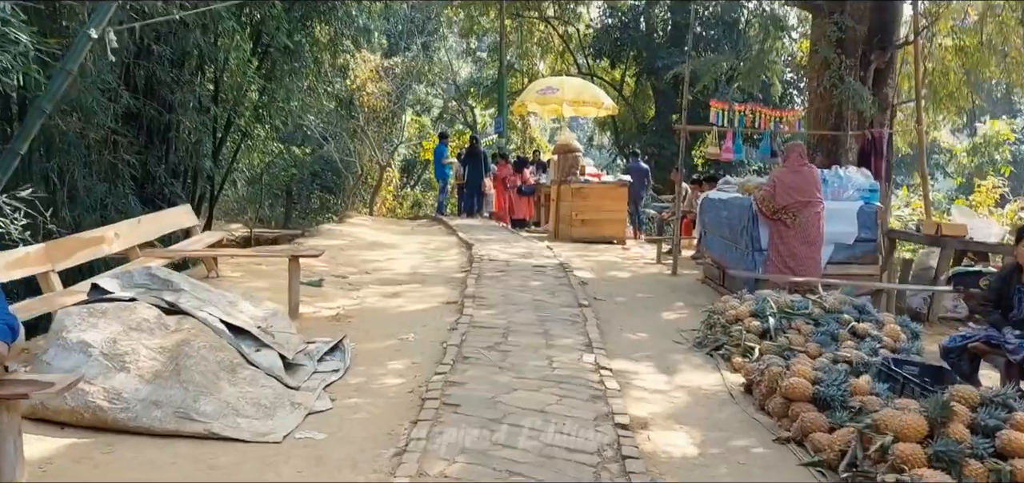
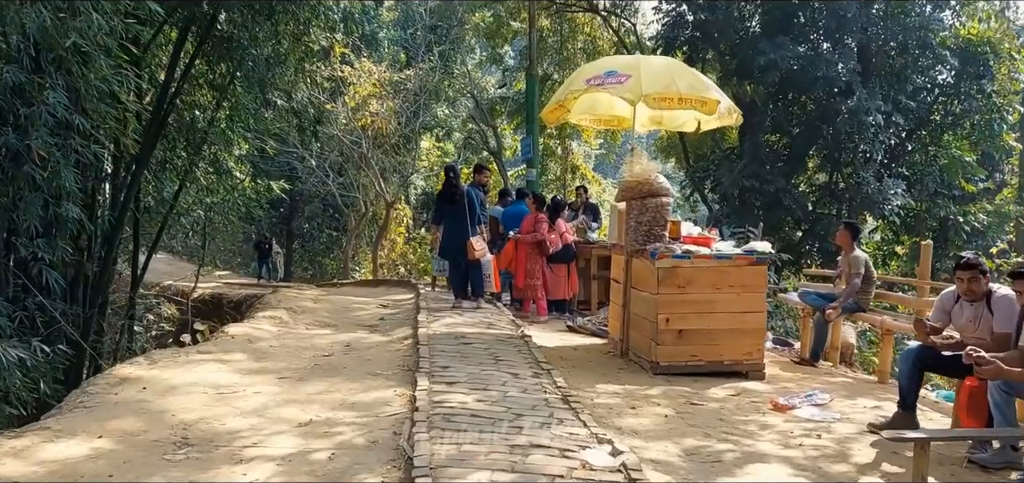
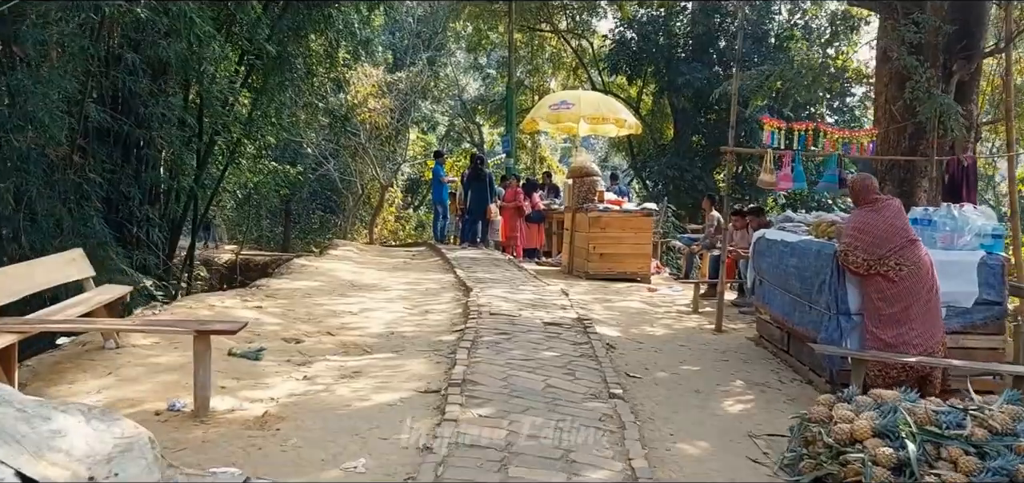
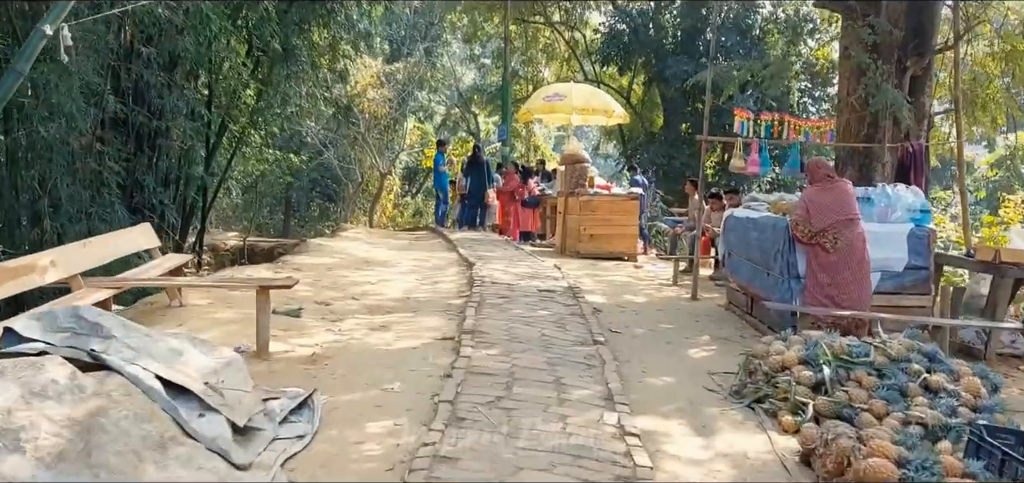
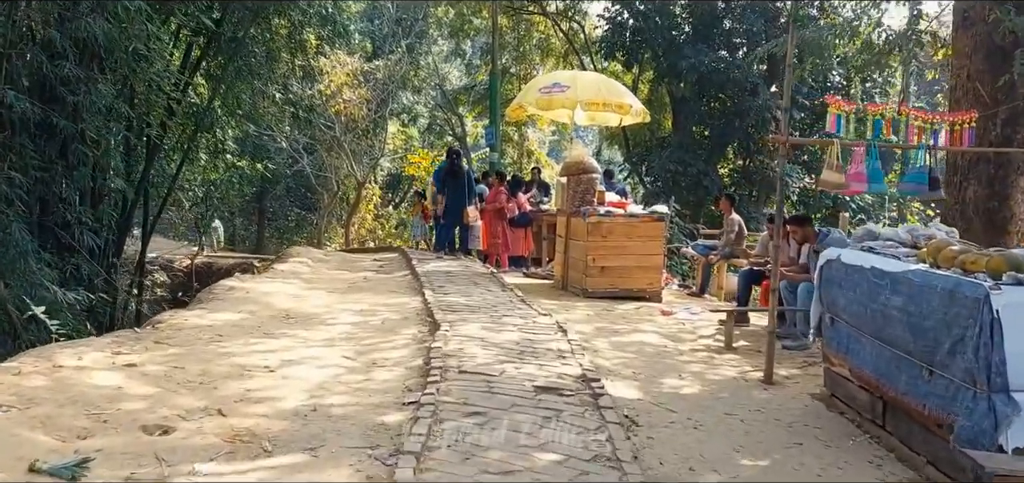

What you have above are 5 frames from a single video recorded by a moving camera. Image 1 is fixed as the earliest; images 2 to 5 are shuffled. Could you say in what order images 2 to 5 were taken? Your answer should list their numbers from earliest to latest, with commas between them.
4, 3, 5, 2
